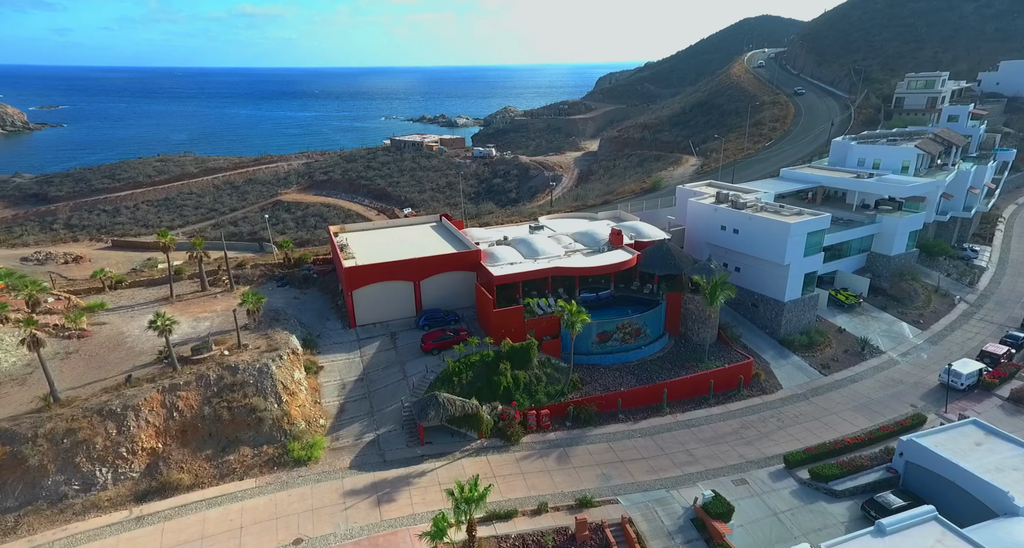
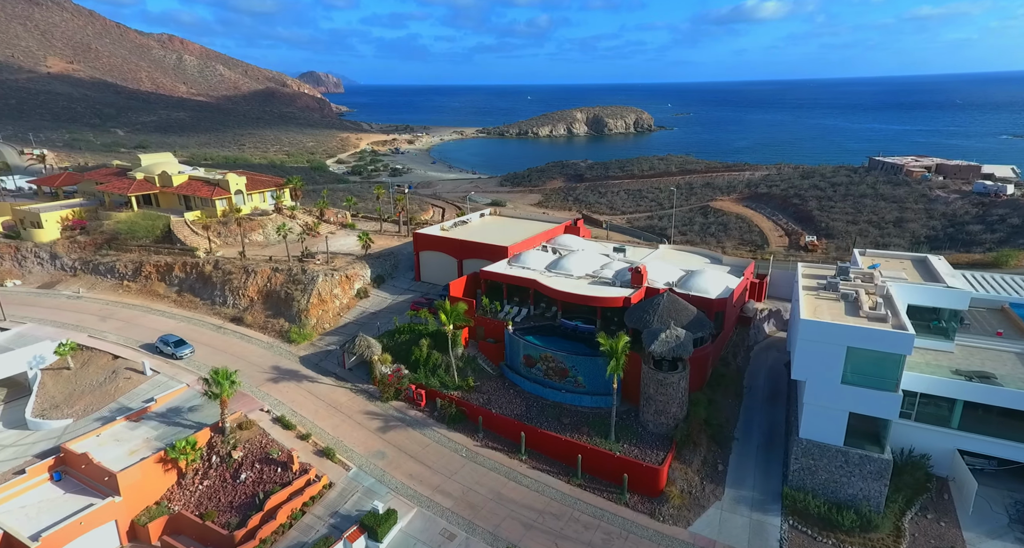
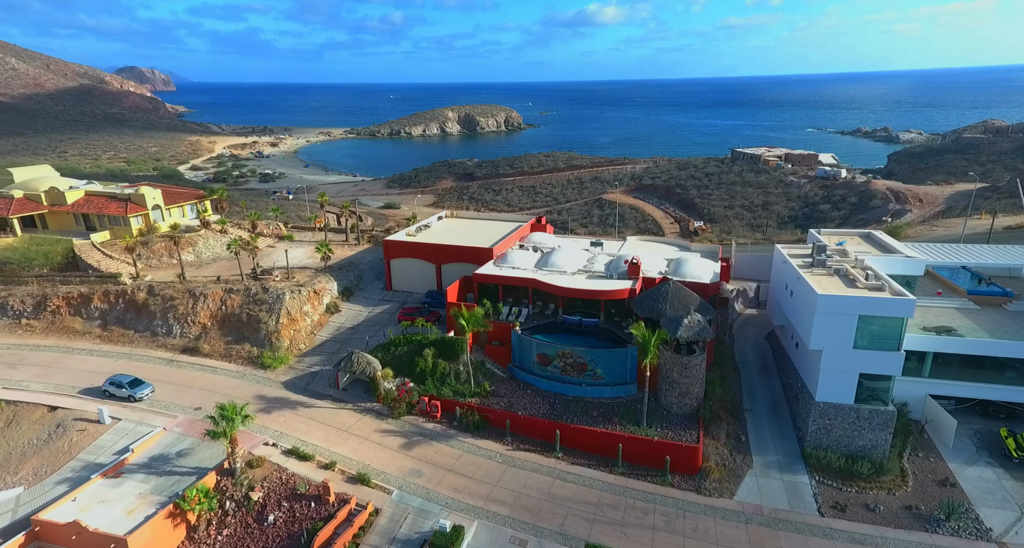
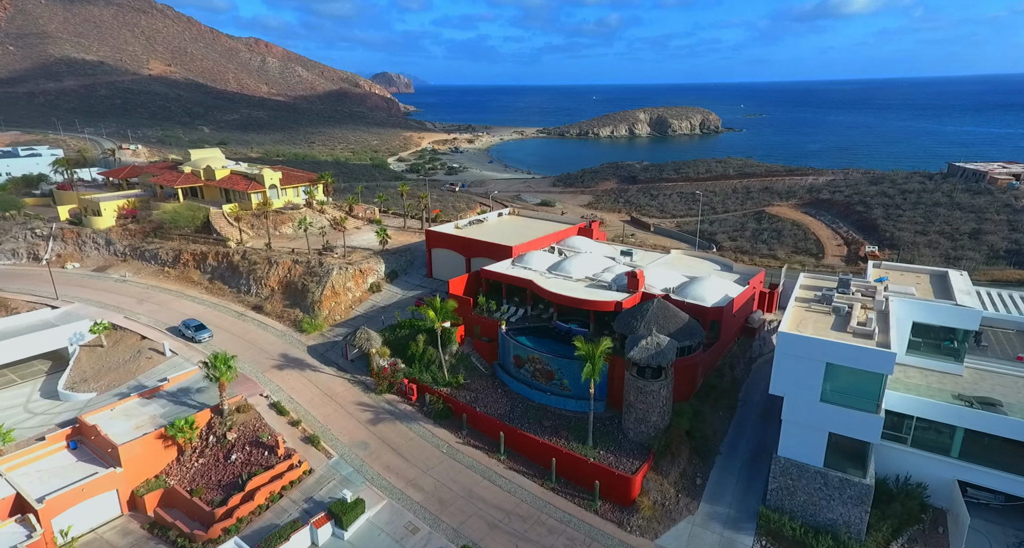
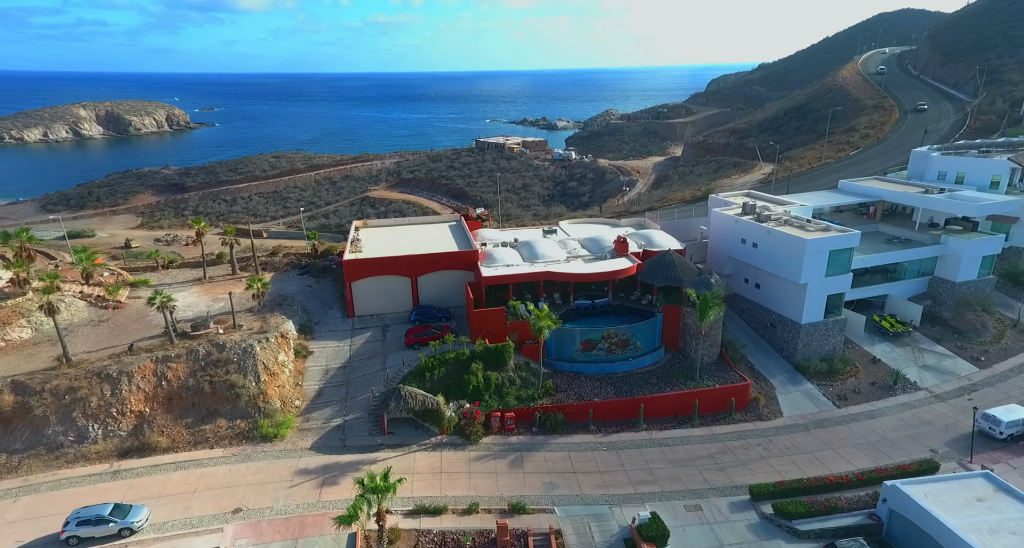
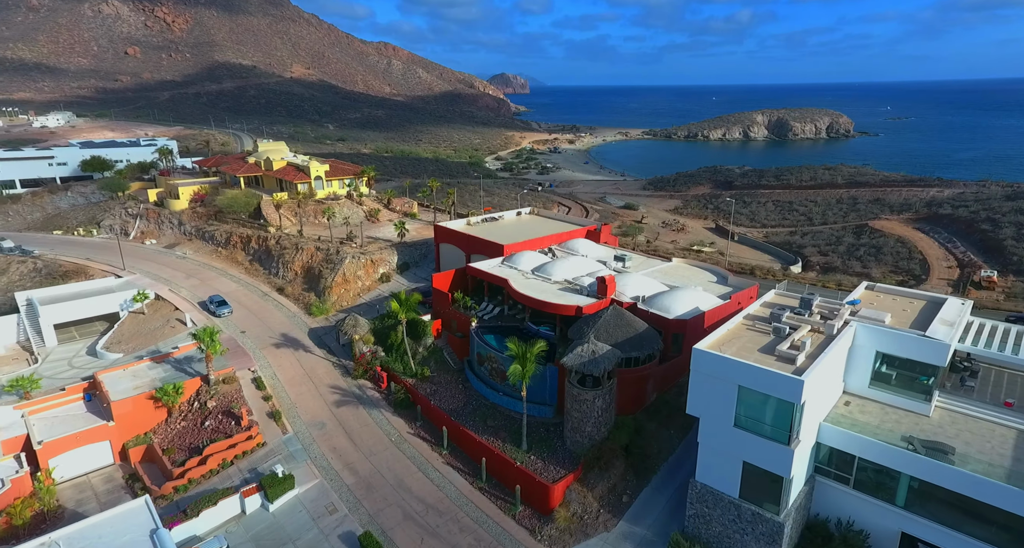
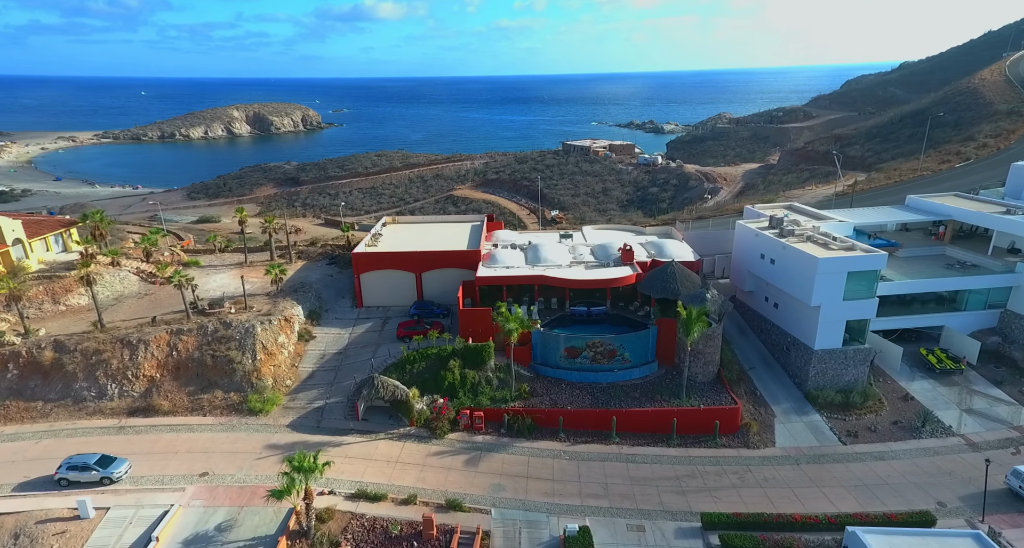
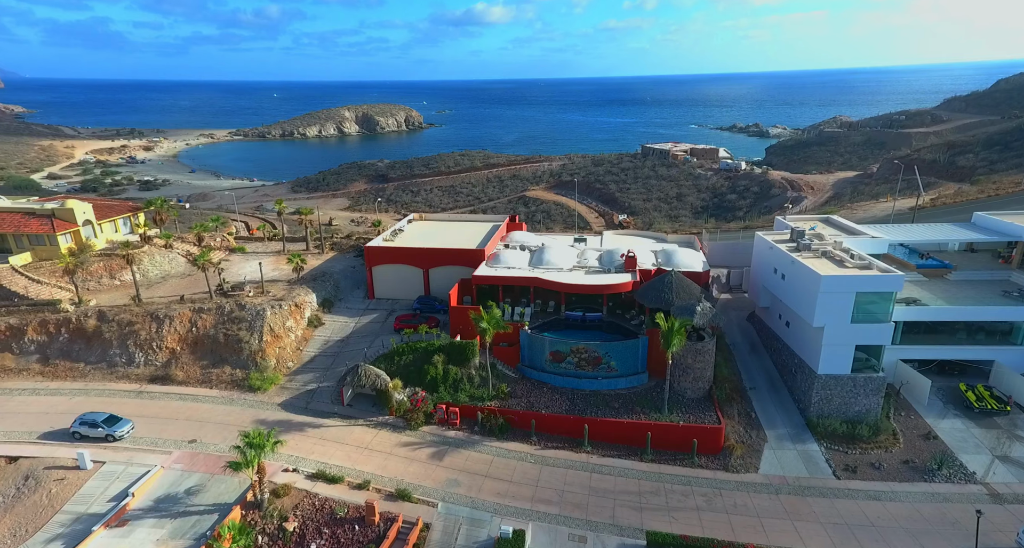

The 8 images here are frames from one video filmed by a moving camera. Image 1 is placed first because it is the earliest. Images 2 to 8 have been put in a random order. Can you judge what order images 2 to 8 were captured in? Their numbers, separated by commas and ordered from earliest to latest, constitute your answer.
5, 7, 8, 3, 2, 4, 6
